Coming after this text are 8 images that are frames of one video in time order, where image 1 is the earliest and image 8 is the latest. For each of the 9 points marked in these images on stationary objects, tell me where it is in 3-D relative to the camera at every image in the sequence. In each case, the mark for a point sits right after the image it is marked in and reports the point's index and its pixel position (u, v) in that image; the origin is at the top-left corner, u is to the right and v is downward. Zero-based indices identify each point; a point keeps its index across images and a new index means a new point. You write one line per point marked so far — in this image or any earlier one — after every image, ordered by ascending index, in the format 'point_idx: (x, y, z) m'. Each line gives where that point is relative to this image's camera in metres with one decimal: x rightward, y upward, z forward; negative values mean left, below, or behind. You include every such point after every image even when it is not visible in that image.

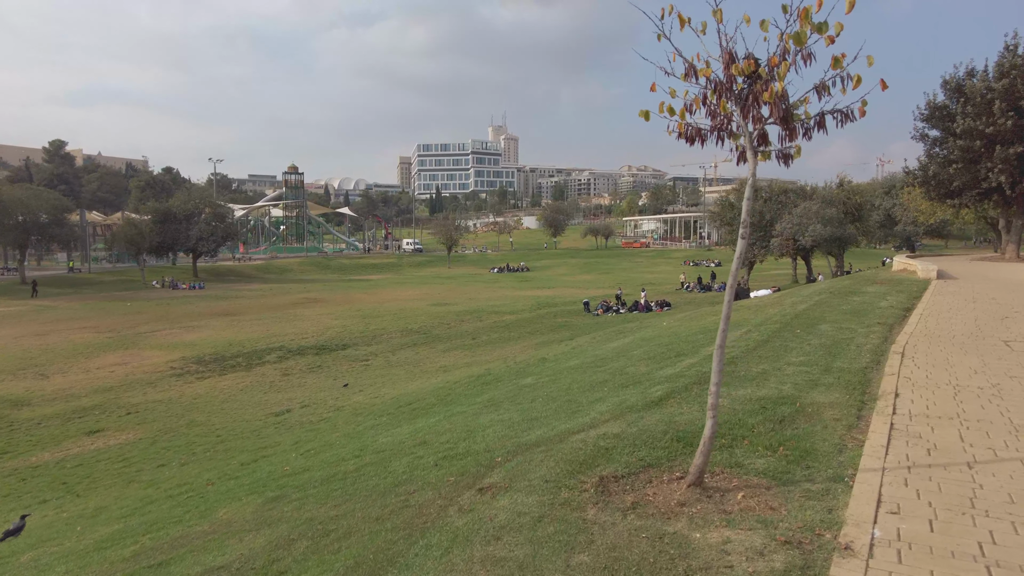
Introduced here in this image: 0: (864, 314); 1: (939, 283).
0: (+4.9, -0.4, +9.1) m
1: (+9.2, +0.1, +14.1) m
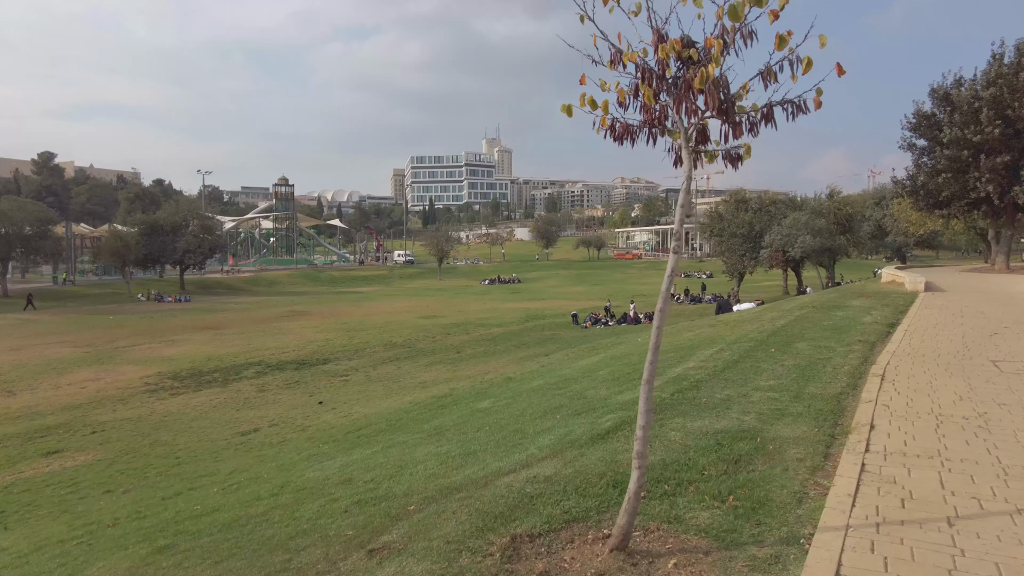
0: (+4.4, -0.6, +8.5) m
1: (+8.6, -0.2, +13.6) m
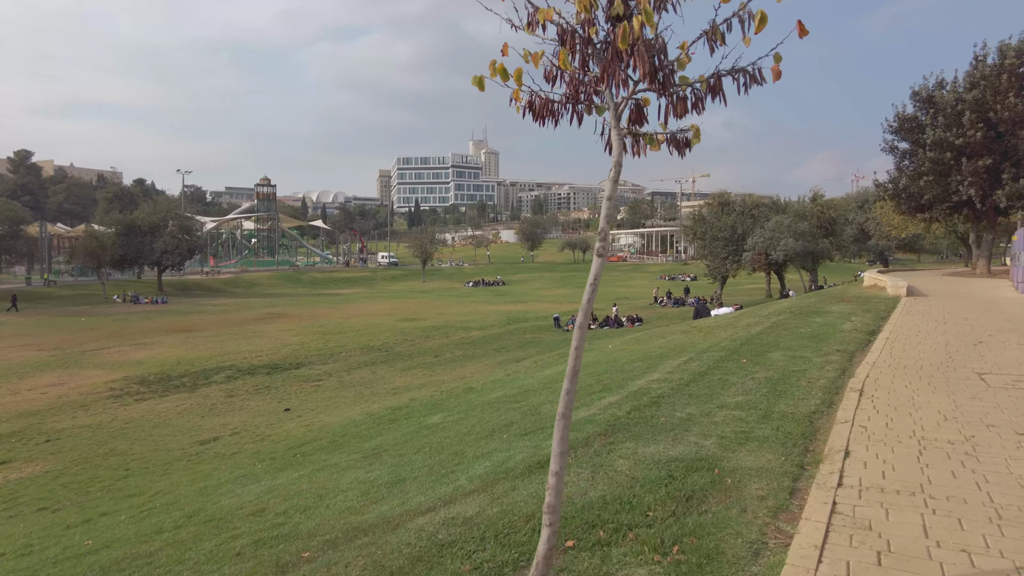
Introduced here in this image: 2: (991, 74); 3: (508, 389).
0: (+3.8, -0.6, +8.0) m
1: (+8.0, -0.3, +13.2) m
2: (+14.0, +6.3, +19.2) m
3: (-0.1, -1.3, +8.3) m
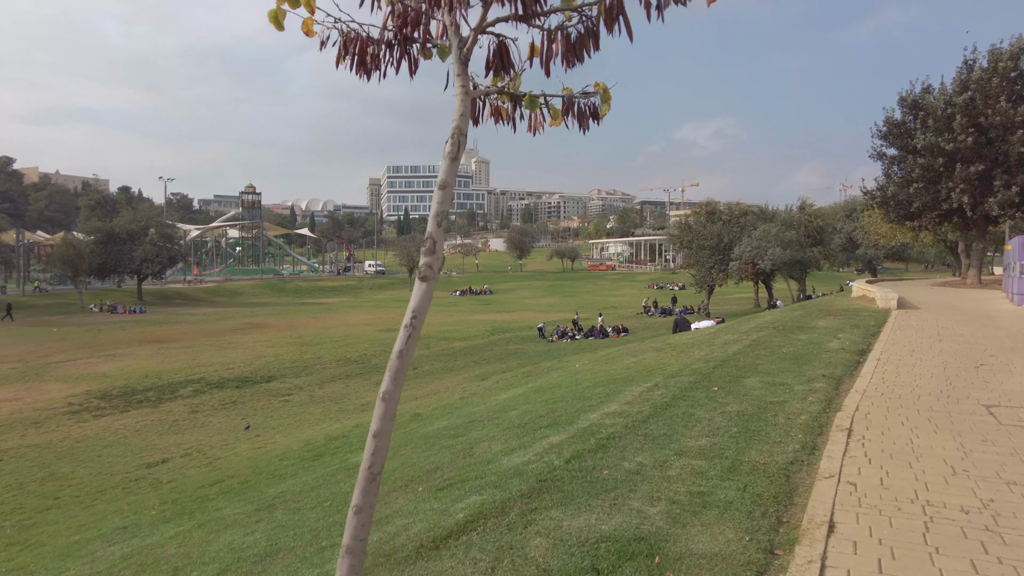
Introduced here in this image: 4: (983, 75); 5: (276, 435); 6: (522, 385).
0: (+3.2, -0.8, +7.1) m
1: (+7.3, -0.5, +12.4) m
2: (+13.3, +6.0, +18.5) m
3: (-0.7, -1.5, +7.4) m
4: (+13.4, +6.0, +18.5) m
5: (-5.8, -3.6, +16.0) m
6: (+0.1, -1.4, +9.3) m
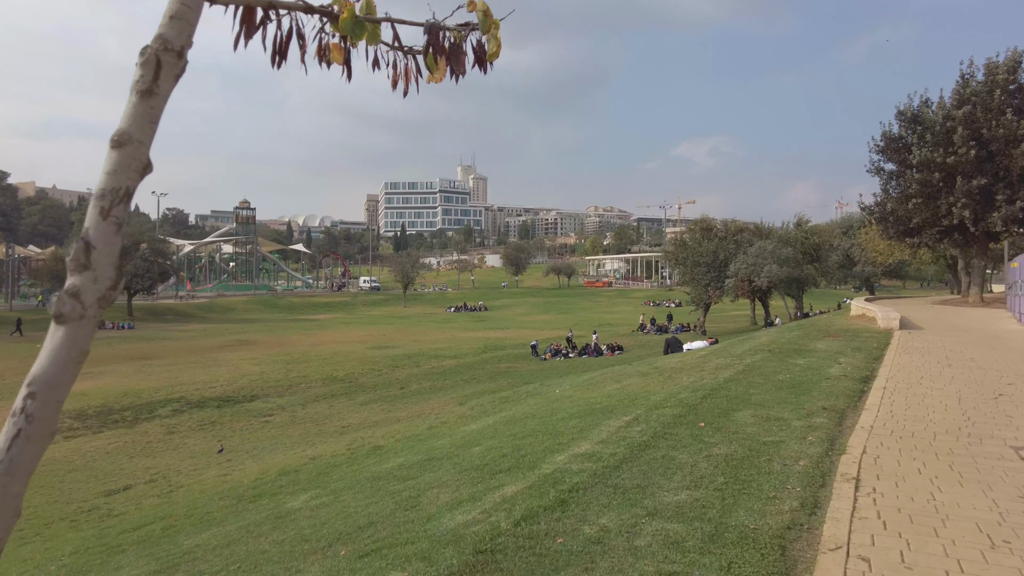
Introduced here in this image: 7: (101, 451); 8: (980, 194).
0: (+2.9, -1.0, +6.4) m
1: (+7.0, -0.8, +11.7) m
2: (+12.9, +5.4, +18.0) m
3: (-1.0, -1.7, +6.7) m
4: (+13.0, +5.5, +18.0) m
5: (-6.1, -4.0, +15.1) m
6: (-0.2, -1.6, +8.6) m
7: (-12.2, -4.9, +19.4) m
8: (+13.2, +2.6, +18.3) m
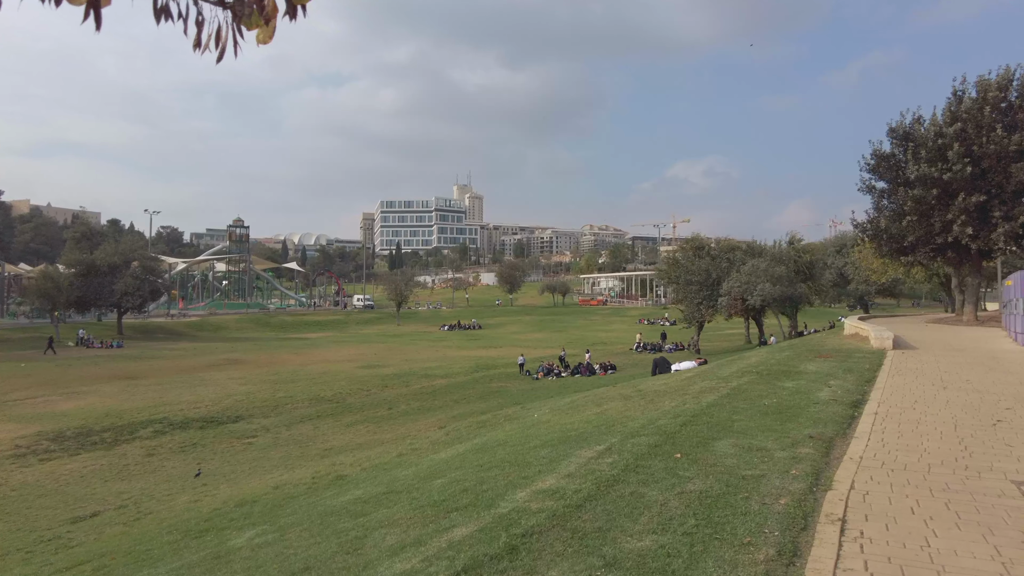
0: (+2.6, -1.2, +6.0) m
1: (+6.7, -1.2, +11.3) m
2: (+12.6, +4.9, +17.9) m
3: (-1.3, -1.9, +6.2) m
4: (+12.6, +5.0, +17.9) m
5: (-6.5, -4.4, +14.6) m
6: (-0.5, -1.9, +8.1) m
7: (-12.6, -5.4, +18.8) m
8: (+12.8, +2.1, +18.1) m
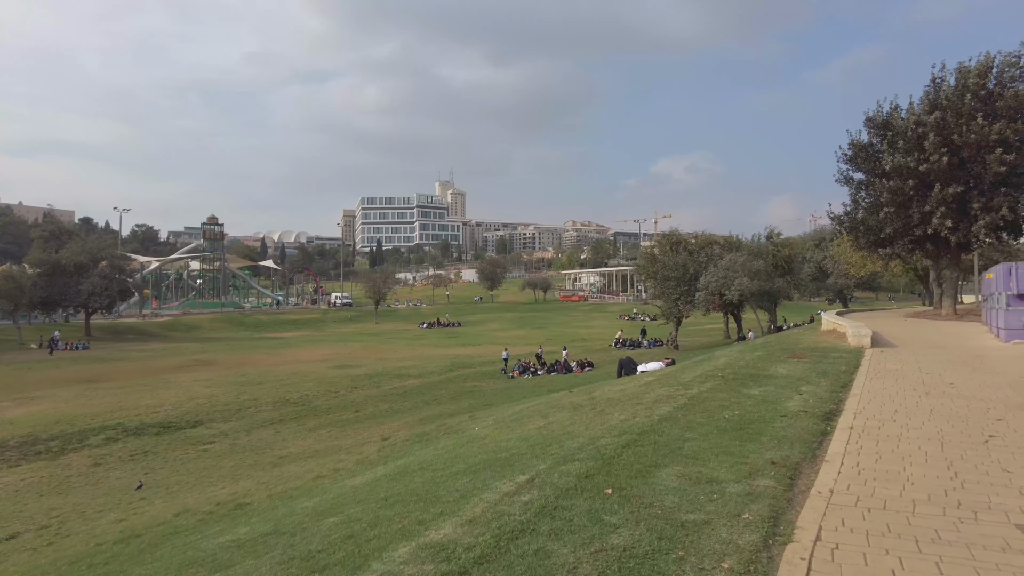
0: (+1.9, -1.2, +5.2) m
1: (+5.9, -1.1, +10.6) m
2: (+11.6, +5.1, +17.2) m
3: (-2.0, -1.9, +5.3) m
4: (+11.6, +5.2, +17.2) m
5: (-7.3, -4.4, +13.5) m
6: (-1.2, -1.9, +7.2) m
7: (-13.6, -5.5, +17.6) m
8: (+11.8, +2.3, +17.5) m
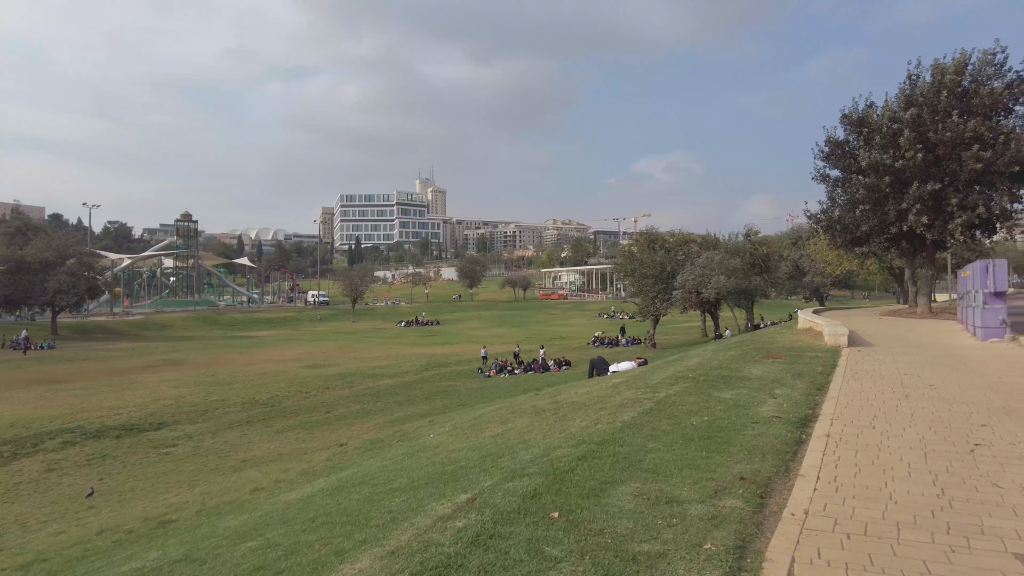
0: (+1.6, -1.1, +4.7) m
1: (+5.3, -1.0, +10.2) m
2: (+10.8, +5.2, +17.0) m
3: (-2.3, -1.8, +4.7) m
4: (+10.9, +5.2, +17.0) m
5: (-8.0, -4.3, +12.8) m
6: (-1.7, -1.8, +6.7) m
7: (-14.3, -5.4, +16.7) m
8: (+11.0, +2.3, +17.3) m
